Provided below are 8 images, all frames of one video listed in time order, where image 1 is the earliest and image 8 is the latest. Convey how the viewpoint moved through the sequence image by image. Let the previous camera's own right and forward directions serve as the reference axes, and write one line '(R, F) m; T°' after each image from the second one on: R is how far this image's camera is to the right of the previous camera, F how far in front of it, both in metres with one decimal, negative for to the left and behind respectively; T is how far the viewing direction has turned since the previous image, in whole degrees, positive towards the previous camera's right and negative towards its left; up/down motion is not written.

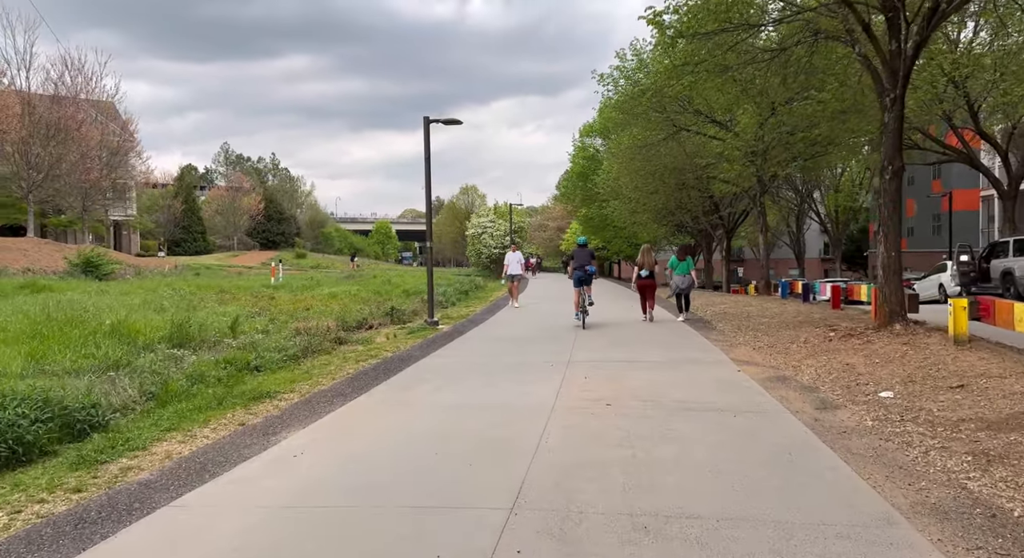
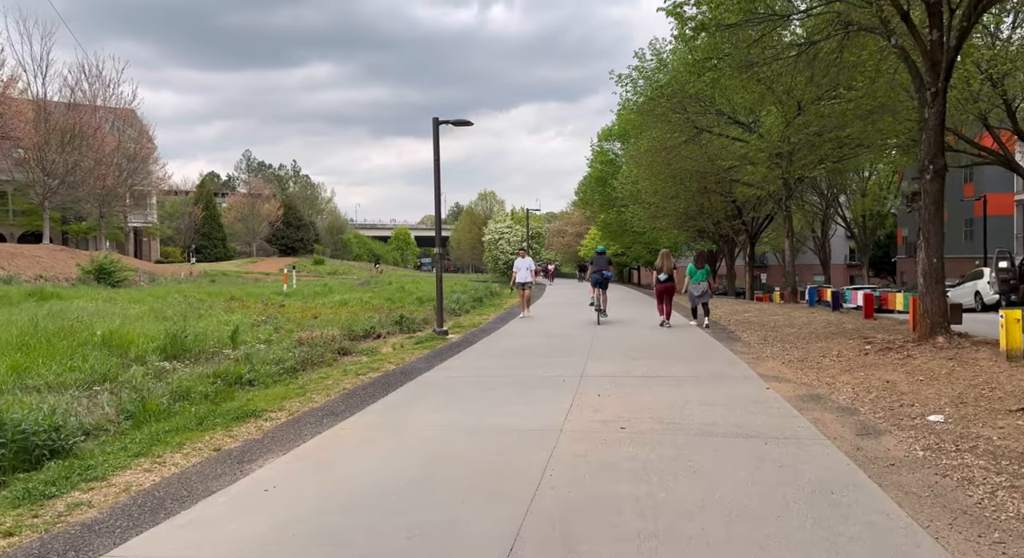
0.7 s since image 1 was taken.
(+0.1, +0.7) m; -1°
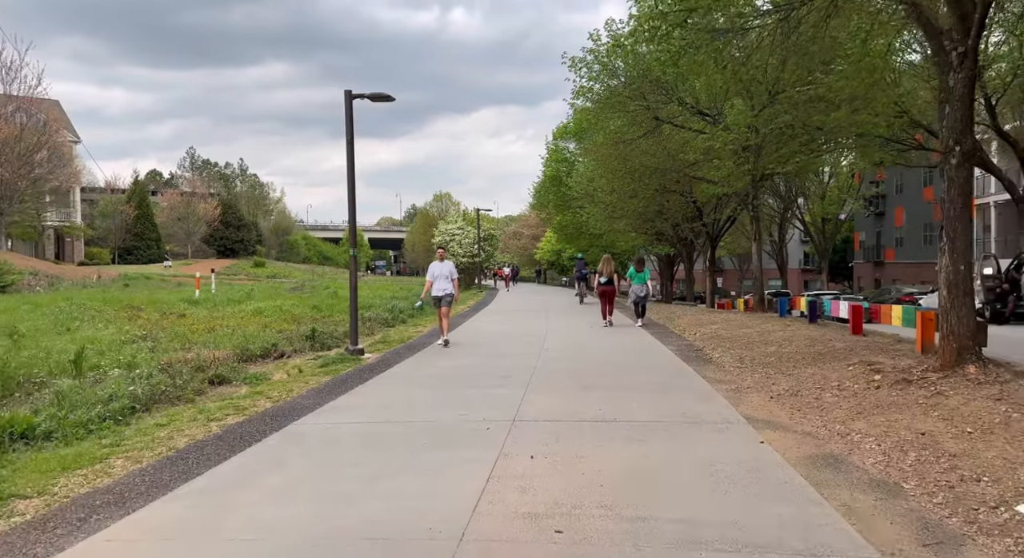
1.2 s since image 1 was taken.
(+0.4, +2.5) m; +3°
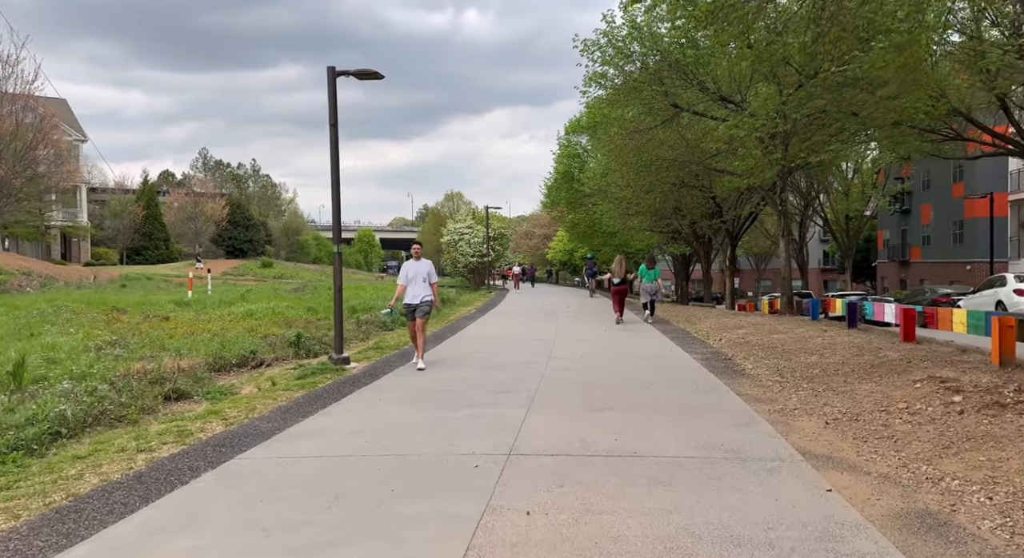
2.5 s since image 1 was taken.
(+0.1, +1.5) m; -1°
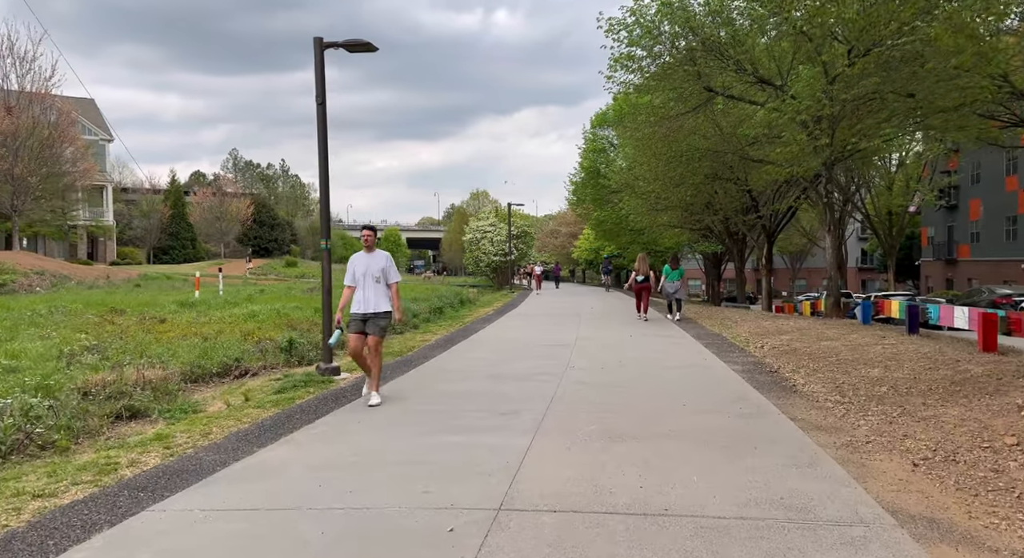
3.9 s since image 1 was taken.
(+0.2, +1.4) m; -2°
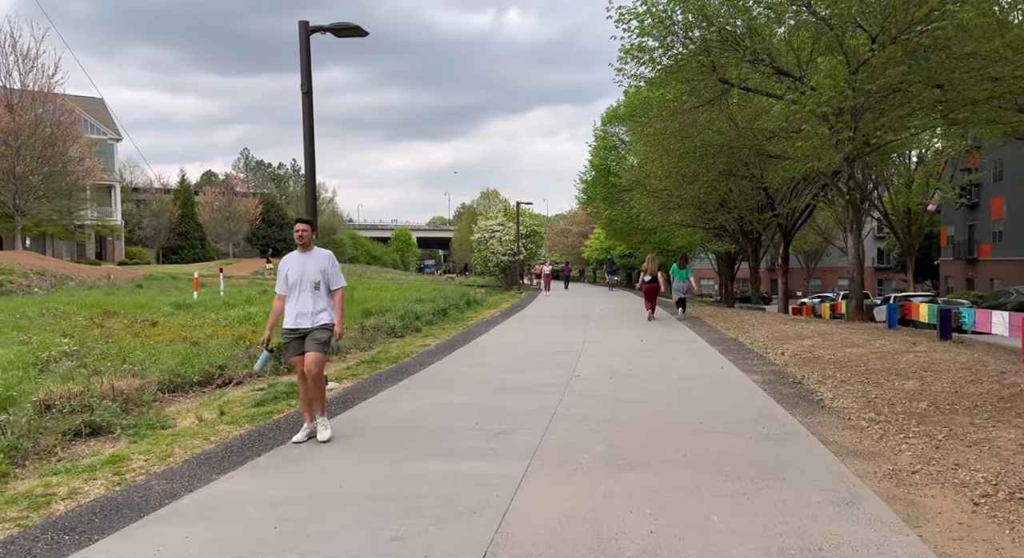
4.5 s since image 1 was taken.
(+0.1, +0.8) m; -1°
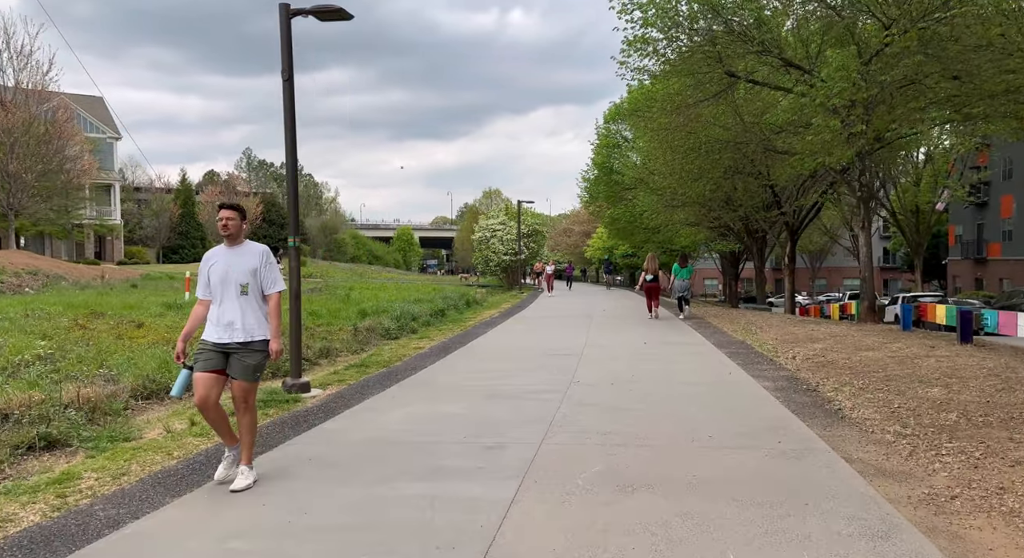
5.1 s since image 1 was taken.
(+0.1, +0.6) m; 0°
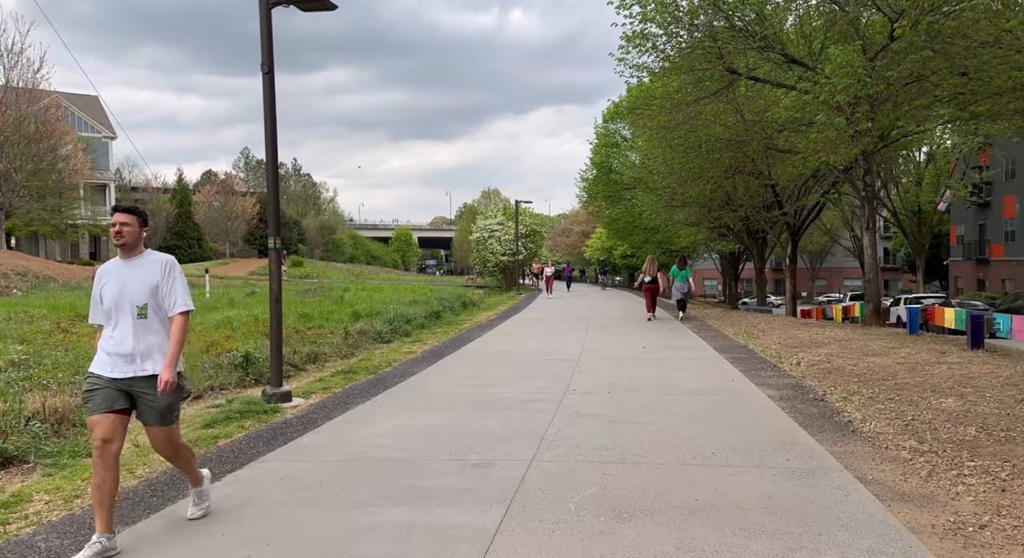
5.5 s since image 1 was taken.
(+0.1, +0.4) m; 0°
